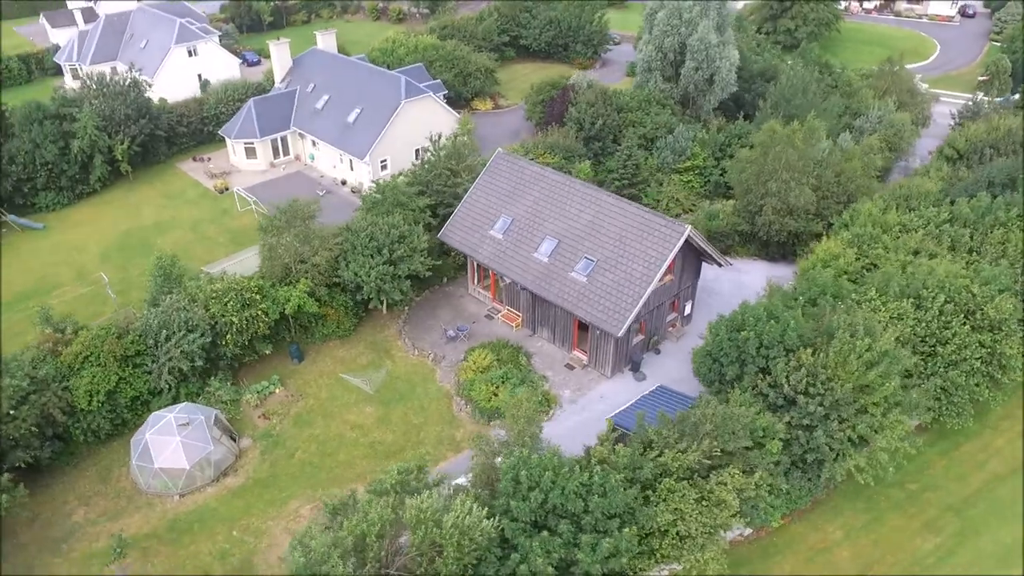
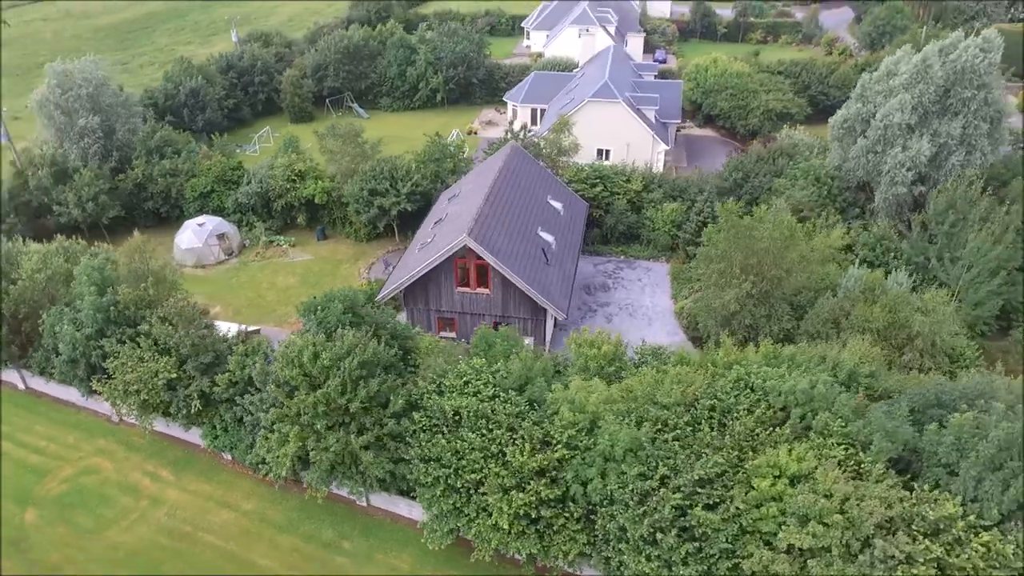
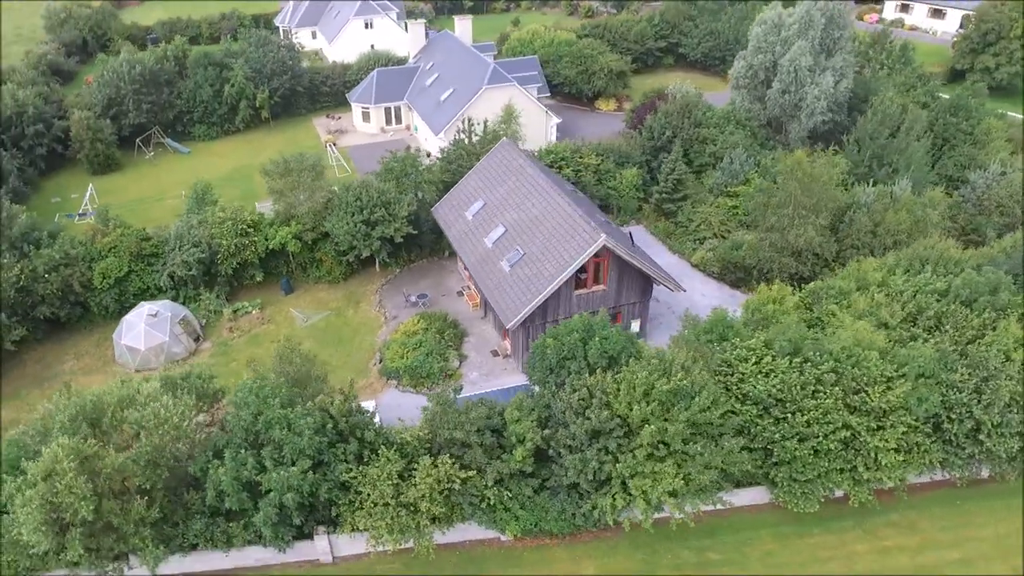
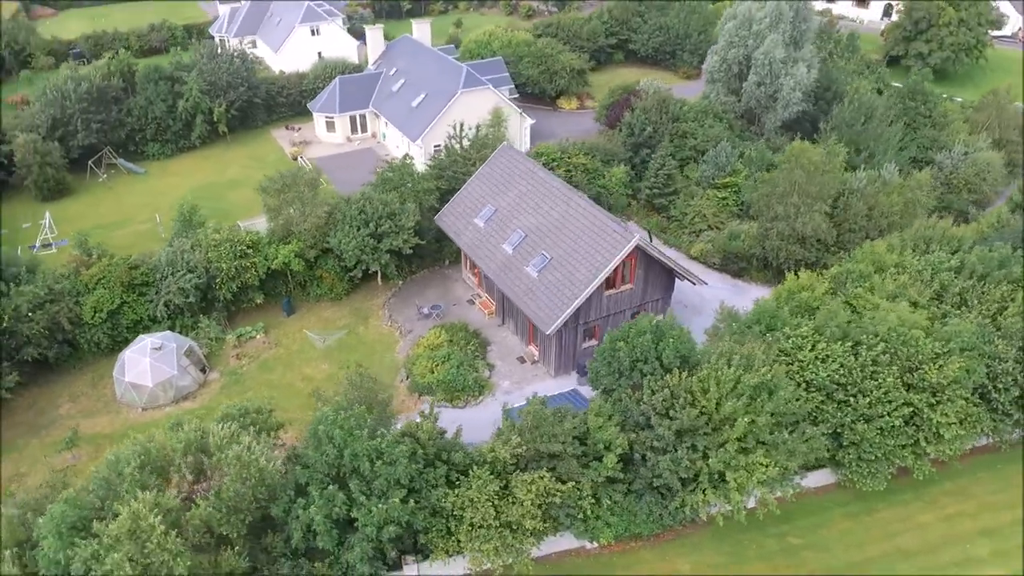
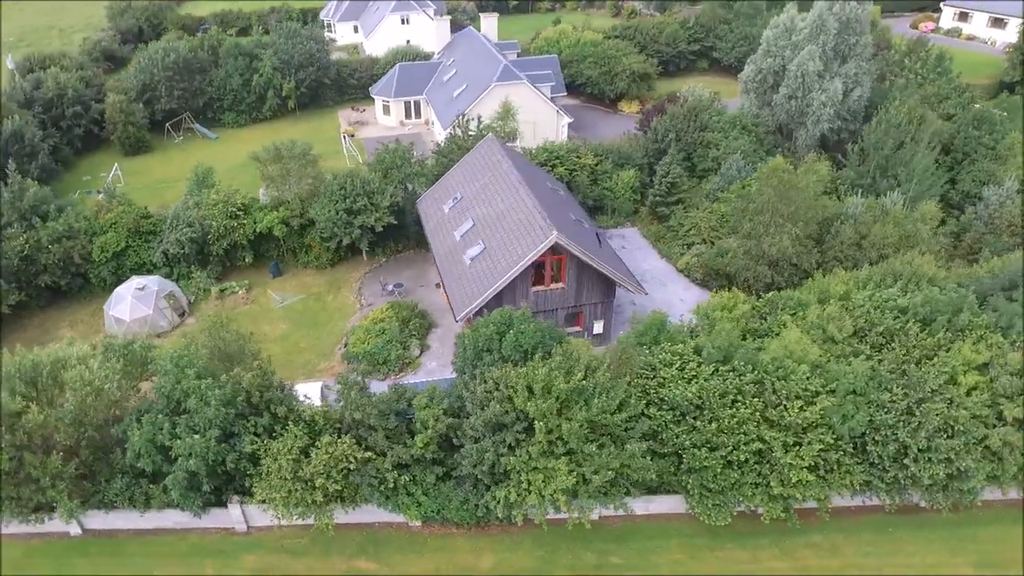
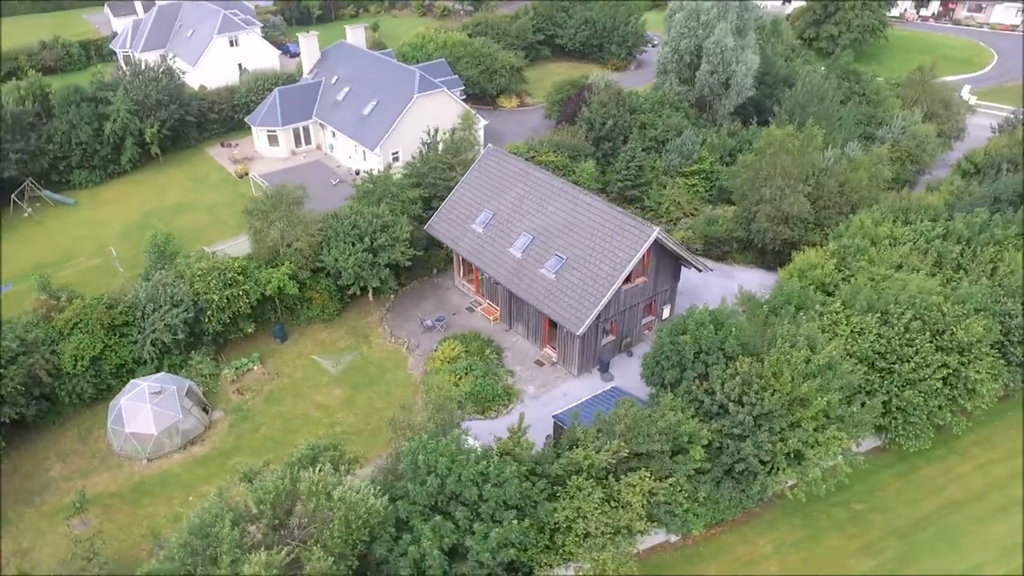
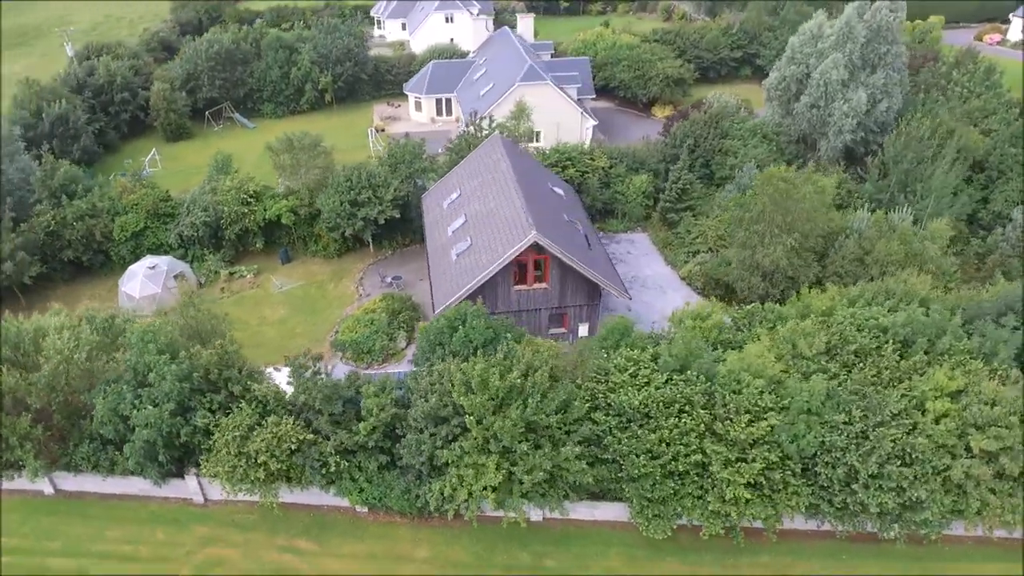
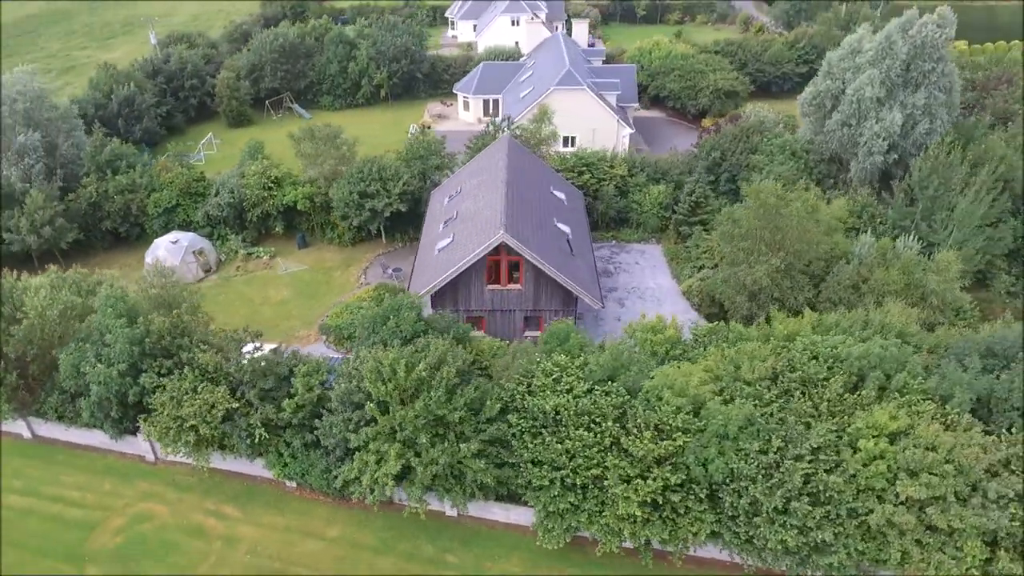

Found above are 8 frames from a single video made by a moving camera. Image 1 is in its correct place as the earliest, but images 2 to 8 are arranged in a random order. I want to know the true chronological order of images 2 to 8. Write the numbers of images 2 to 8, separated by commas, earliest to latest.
6, 4, 3, 5, 7, 8, 2
